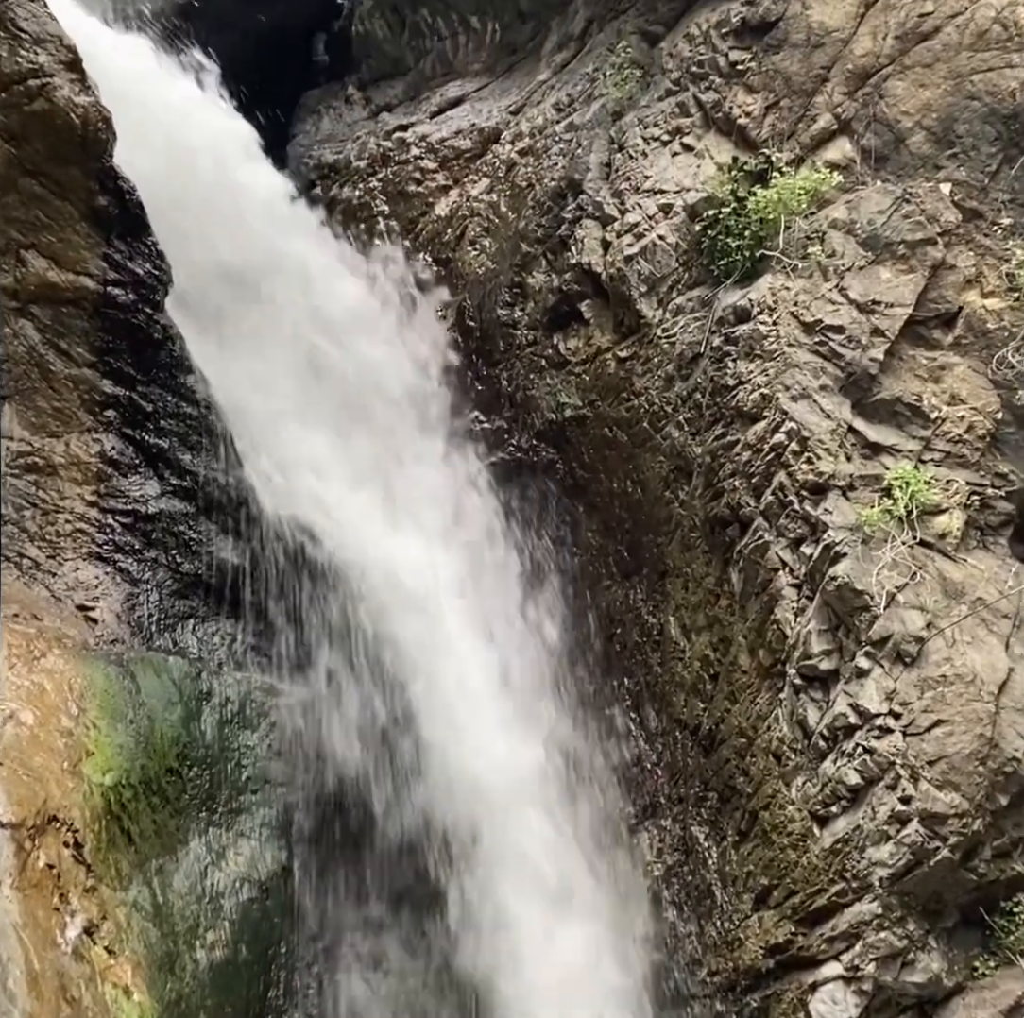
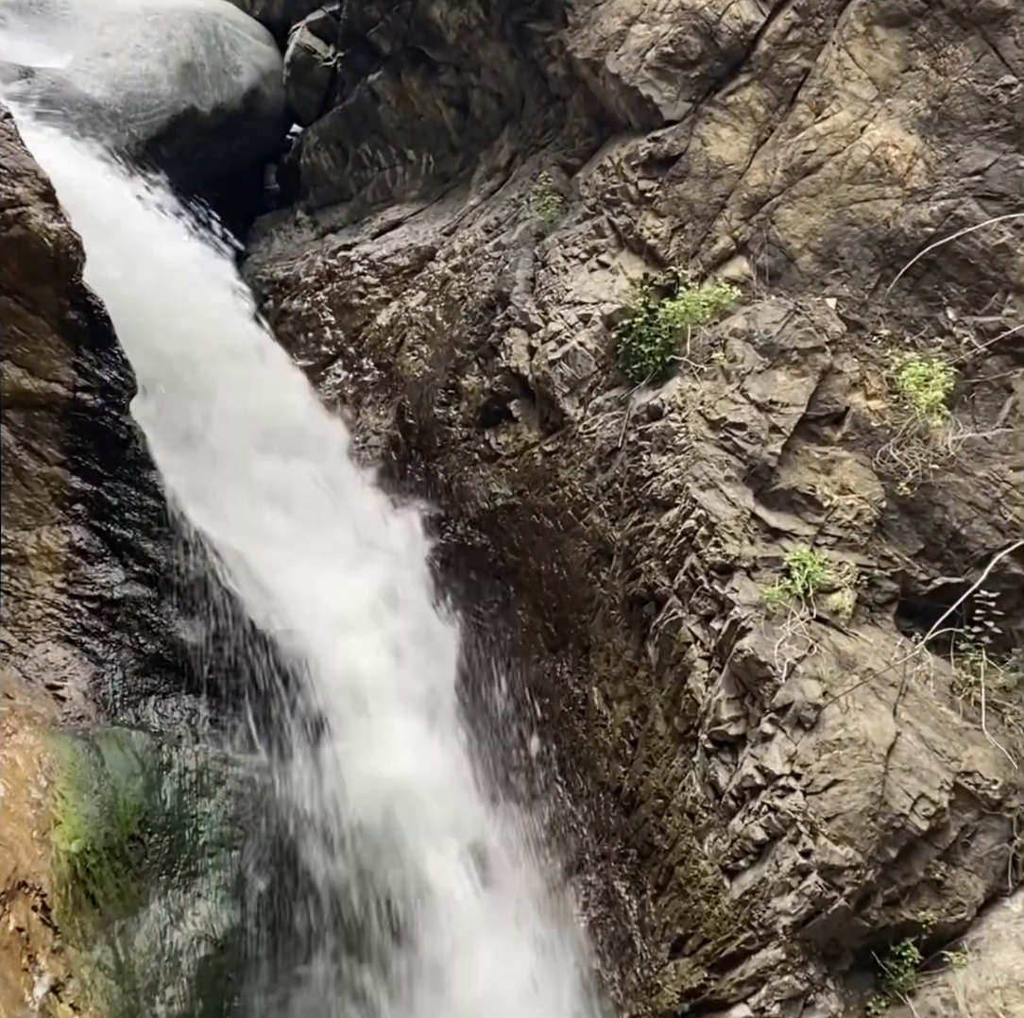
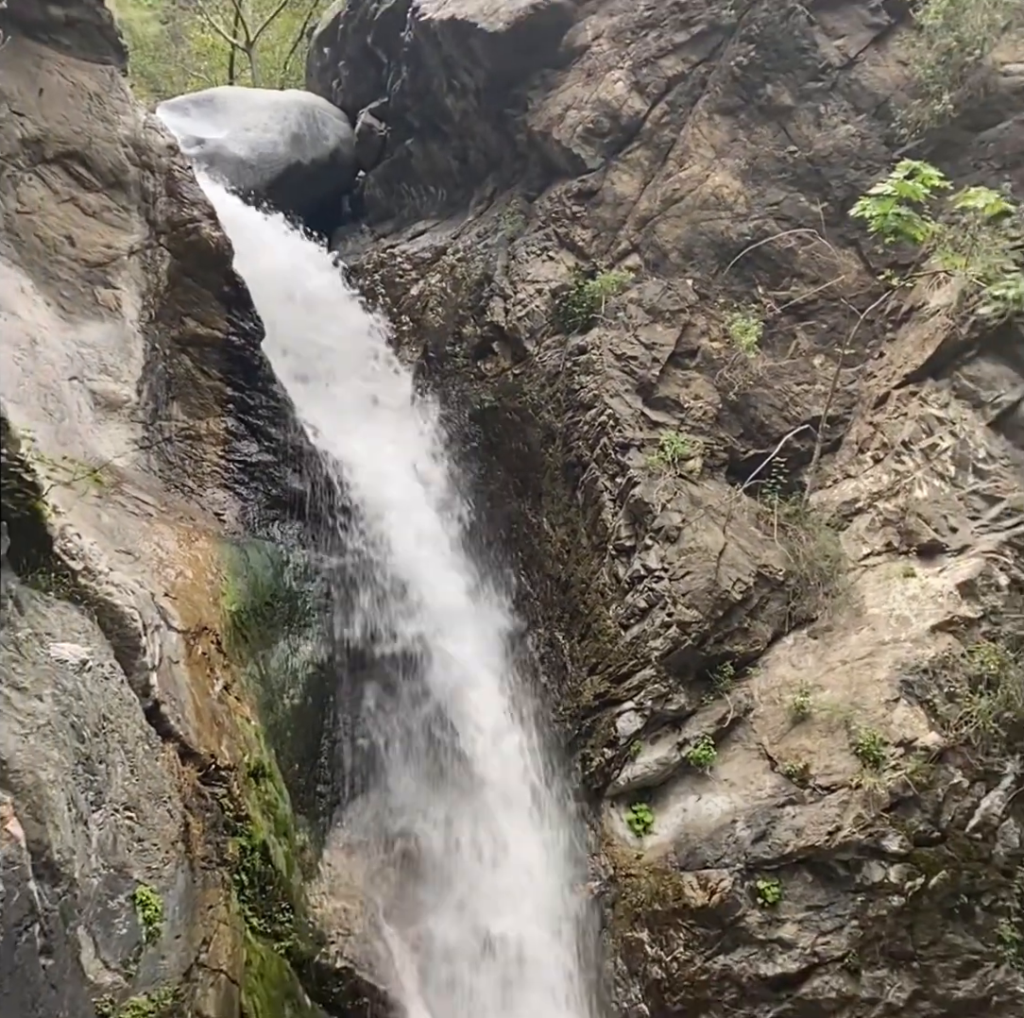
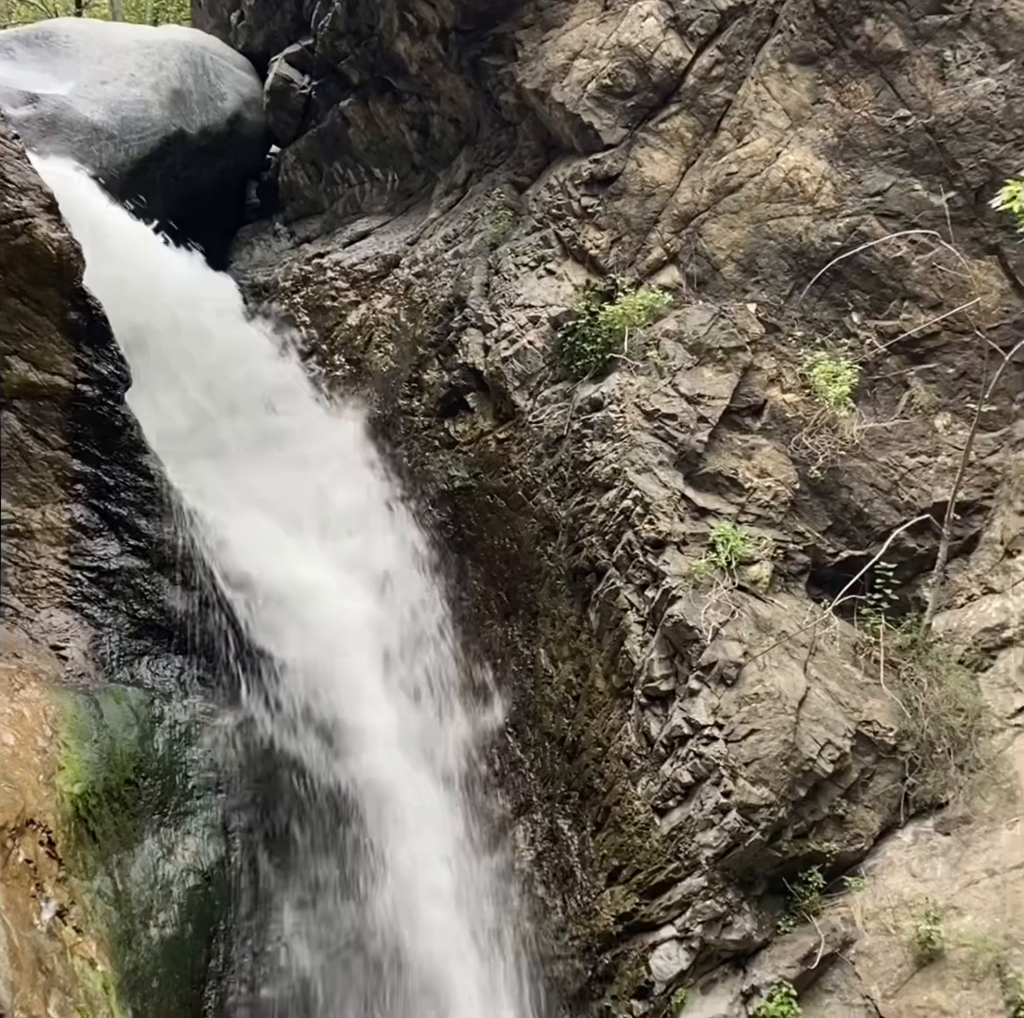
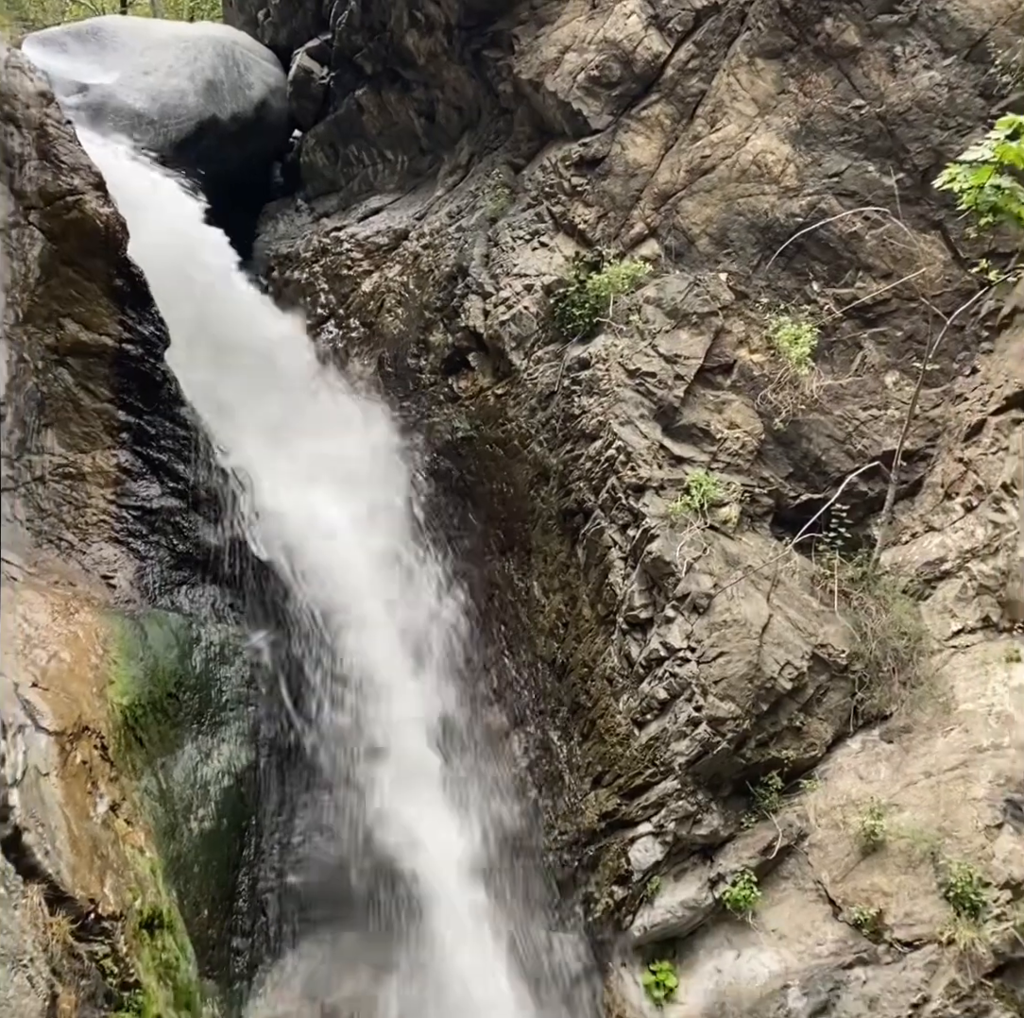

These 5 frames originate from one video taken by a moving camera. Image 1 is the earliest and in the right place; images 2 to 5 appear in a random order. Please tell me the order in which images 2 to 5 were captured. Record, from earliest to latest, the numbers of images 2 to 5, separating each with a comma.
2, 4, 5, 3
